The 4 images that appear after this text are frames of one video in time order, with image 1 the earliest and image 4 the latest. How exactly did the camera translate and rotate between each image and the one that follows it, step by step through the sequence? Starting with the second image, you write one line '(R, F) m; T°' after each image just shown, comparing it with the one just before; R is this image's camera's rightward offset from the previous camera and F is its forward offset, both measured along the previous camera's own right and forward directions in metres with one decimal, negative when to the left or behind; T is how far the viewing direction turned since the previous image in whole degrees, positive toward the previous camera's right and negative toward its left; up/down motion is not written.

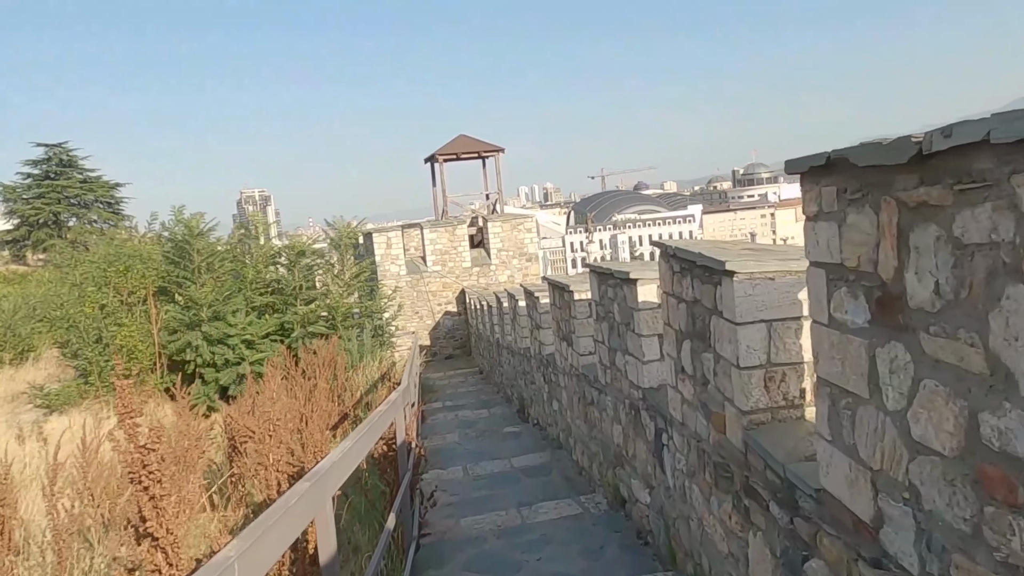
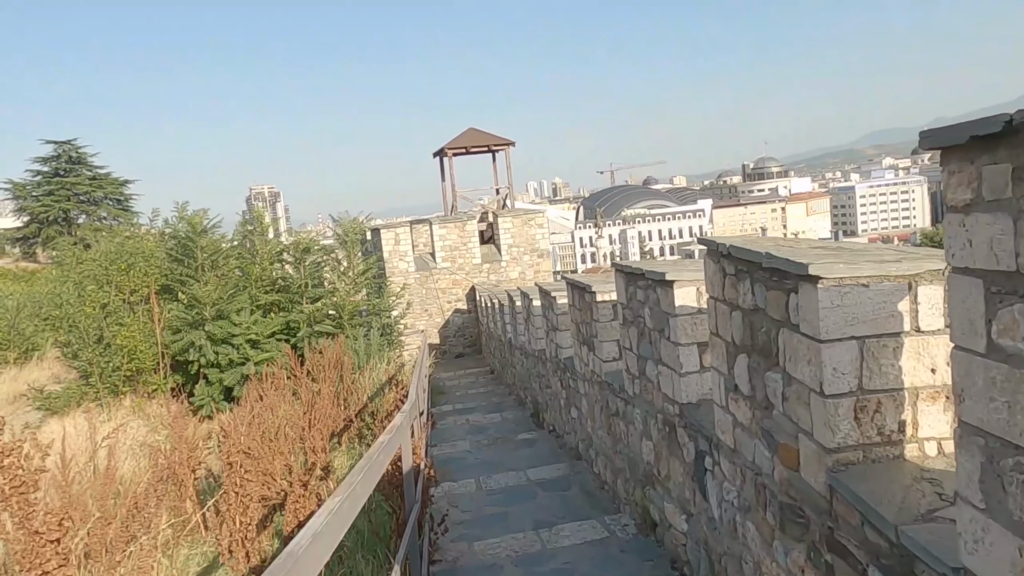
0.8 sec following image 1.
(0.0, +0.4) m; -1°
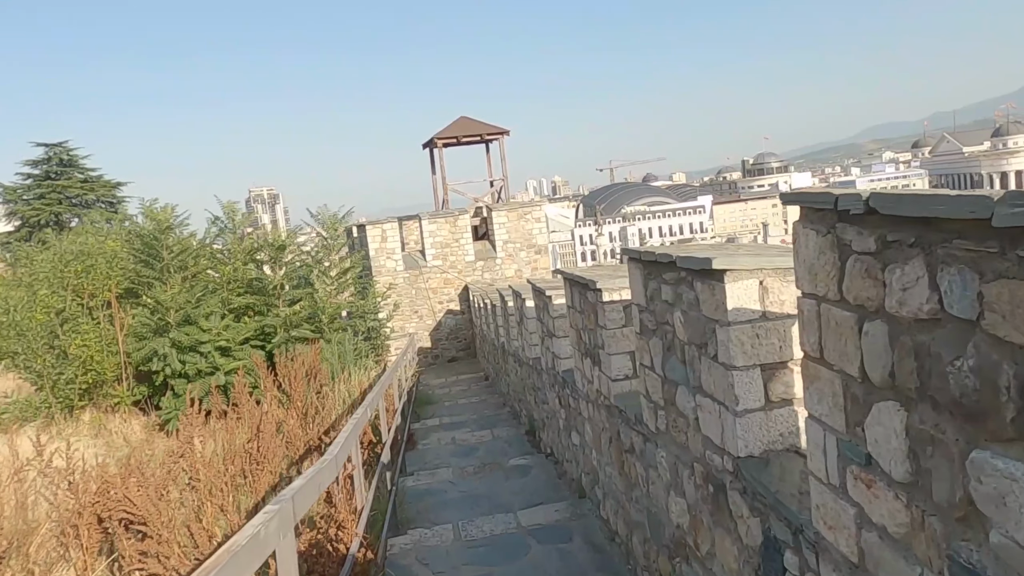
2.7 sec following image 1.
(+0.1, +1.1) m; 0°
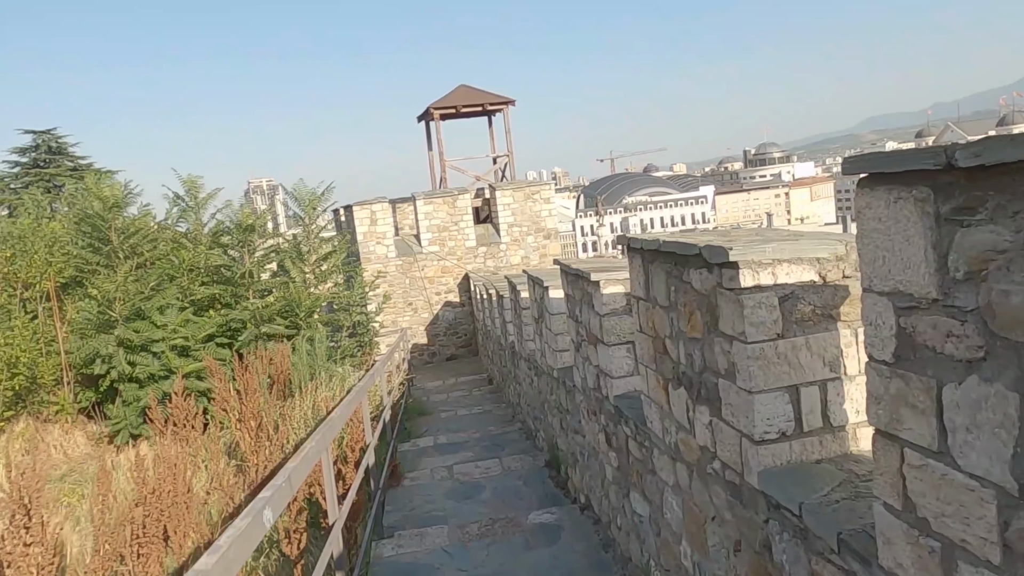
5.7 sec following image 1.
(-0.1, +1.7) m; 0°
